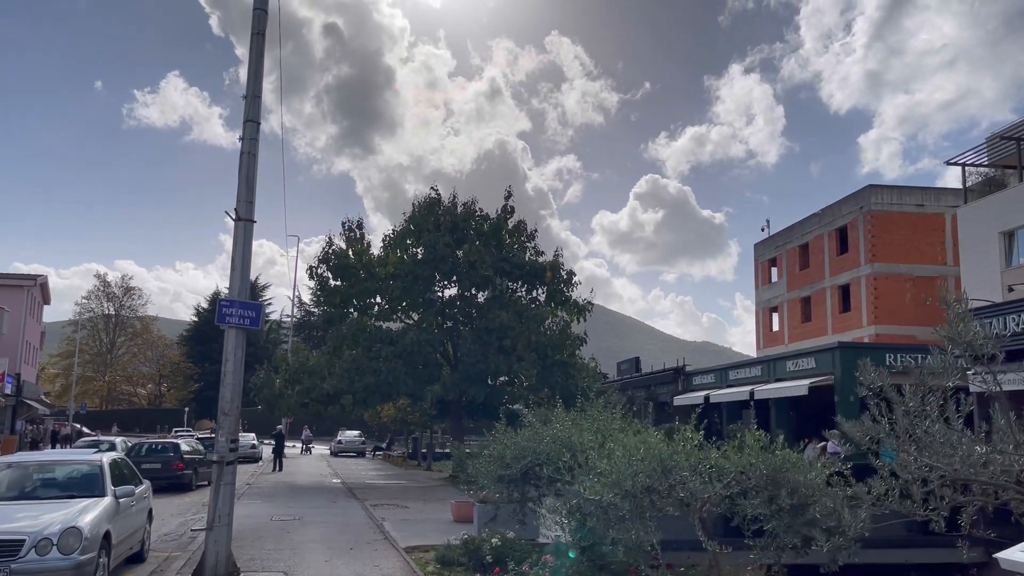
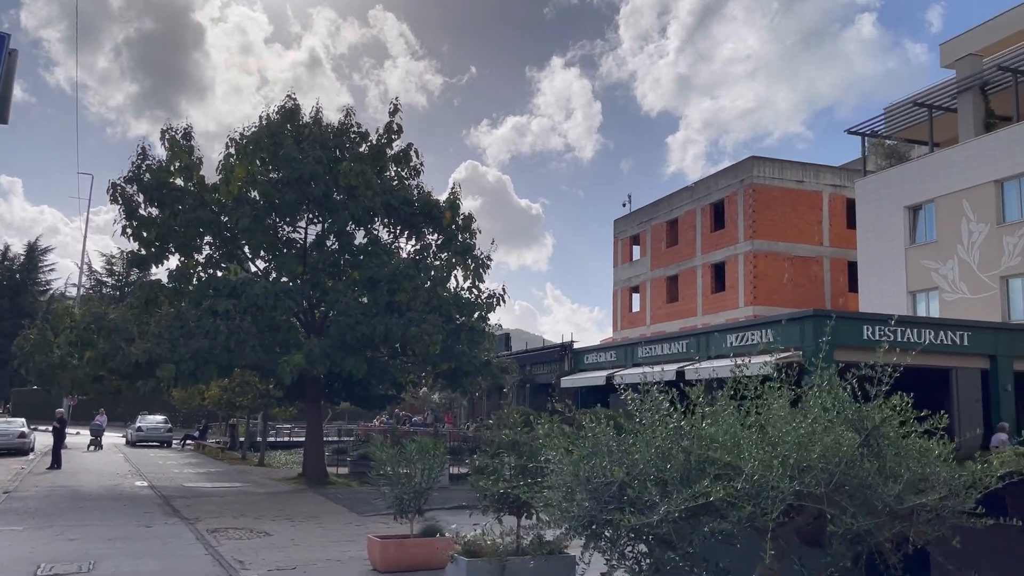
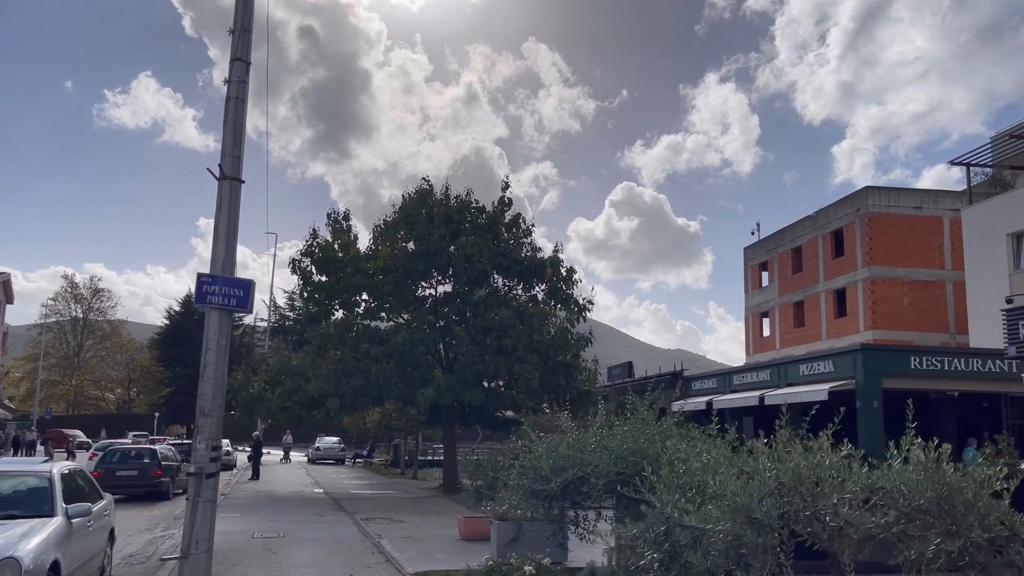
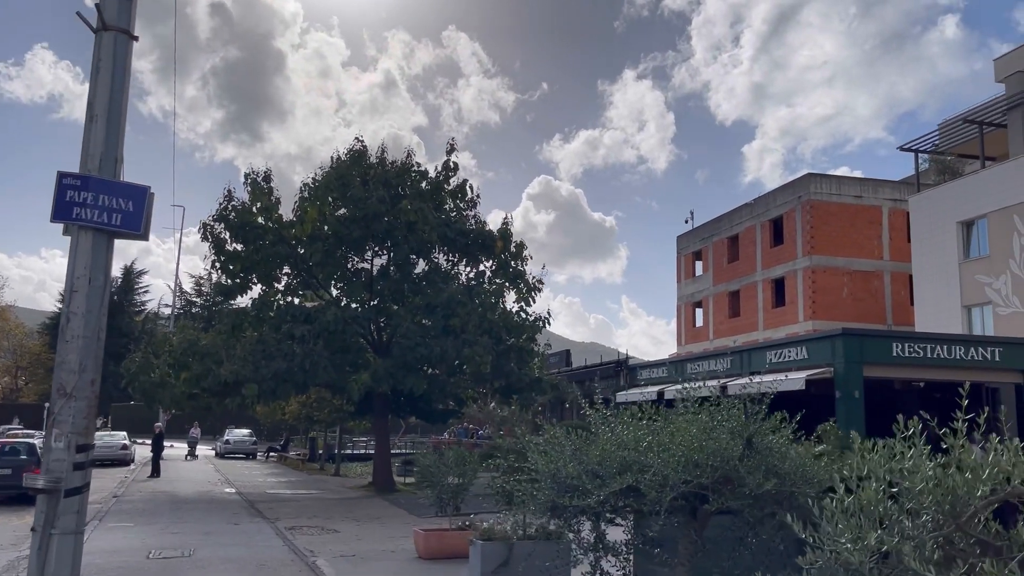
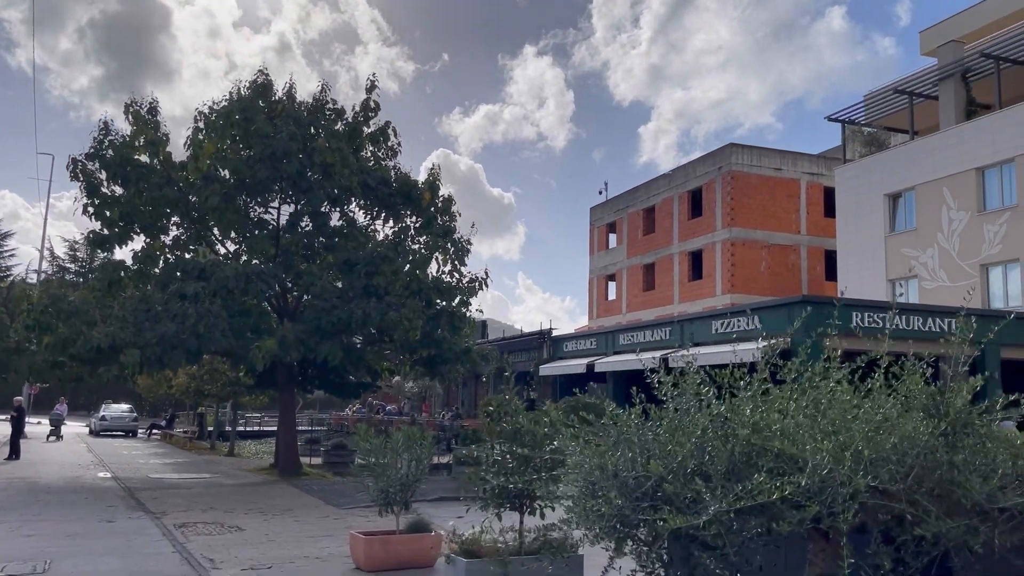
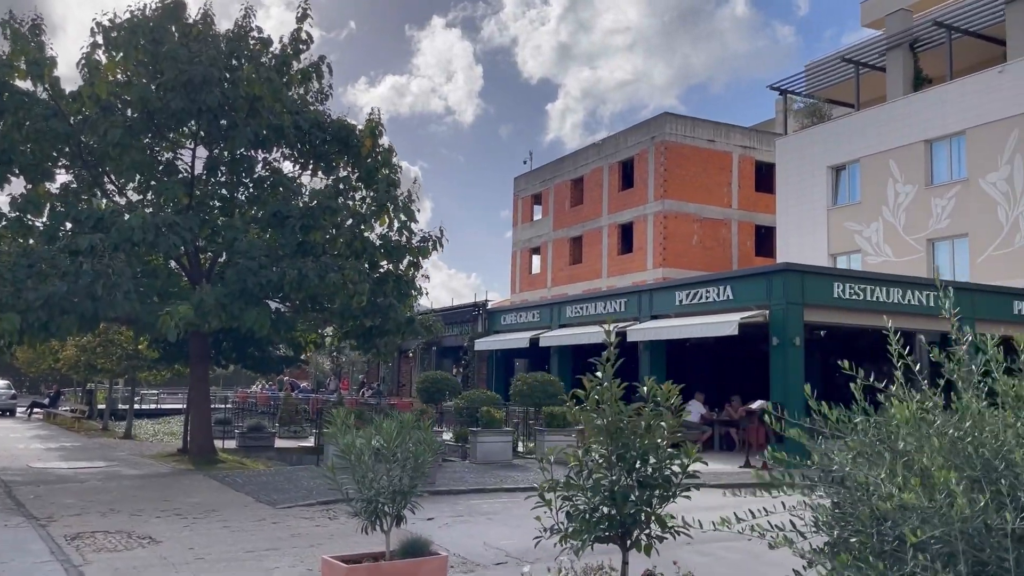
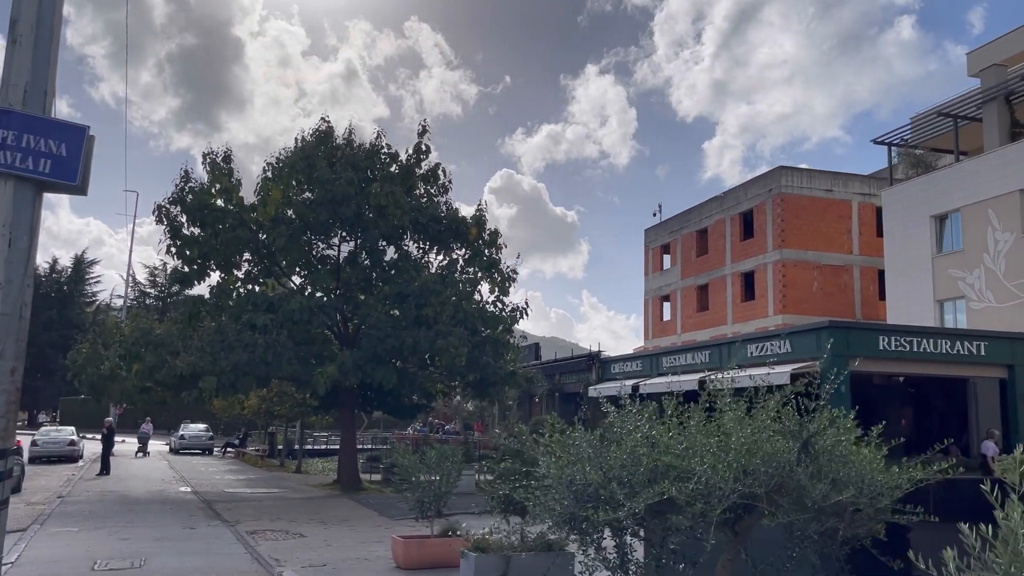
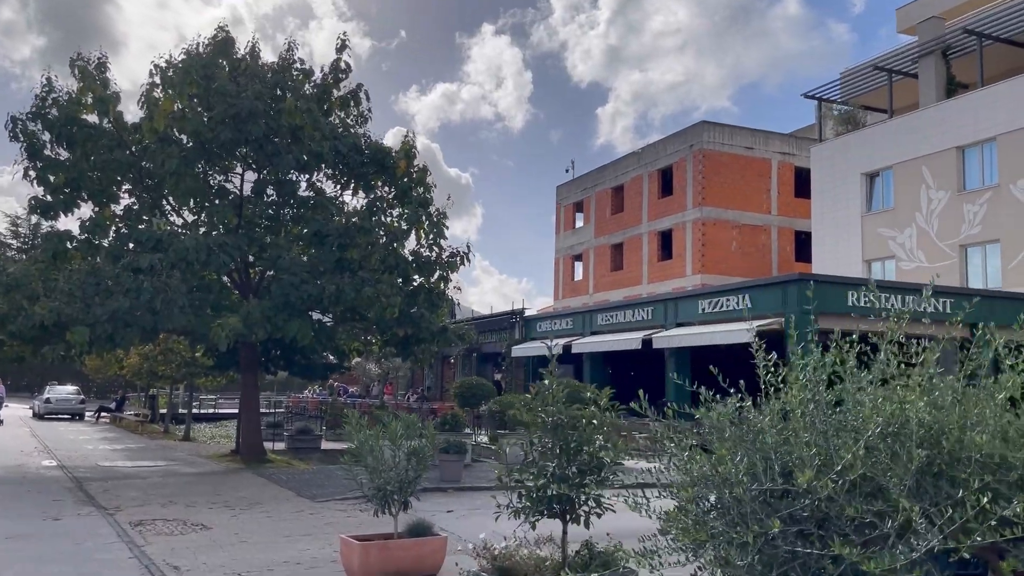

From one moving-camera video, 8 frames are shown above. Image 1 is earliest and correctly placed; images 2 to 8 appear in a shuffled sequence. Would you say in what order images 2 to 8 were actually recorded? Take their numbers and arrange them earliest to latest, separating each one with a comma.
3, 4, 7, 2, 5, 8, 6
